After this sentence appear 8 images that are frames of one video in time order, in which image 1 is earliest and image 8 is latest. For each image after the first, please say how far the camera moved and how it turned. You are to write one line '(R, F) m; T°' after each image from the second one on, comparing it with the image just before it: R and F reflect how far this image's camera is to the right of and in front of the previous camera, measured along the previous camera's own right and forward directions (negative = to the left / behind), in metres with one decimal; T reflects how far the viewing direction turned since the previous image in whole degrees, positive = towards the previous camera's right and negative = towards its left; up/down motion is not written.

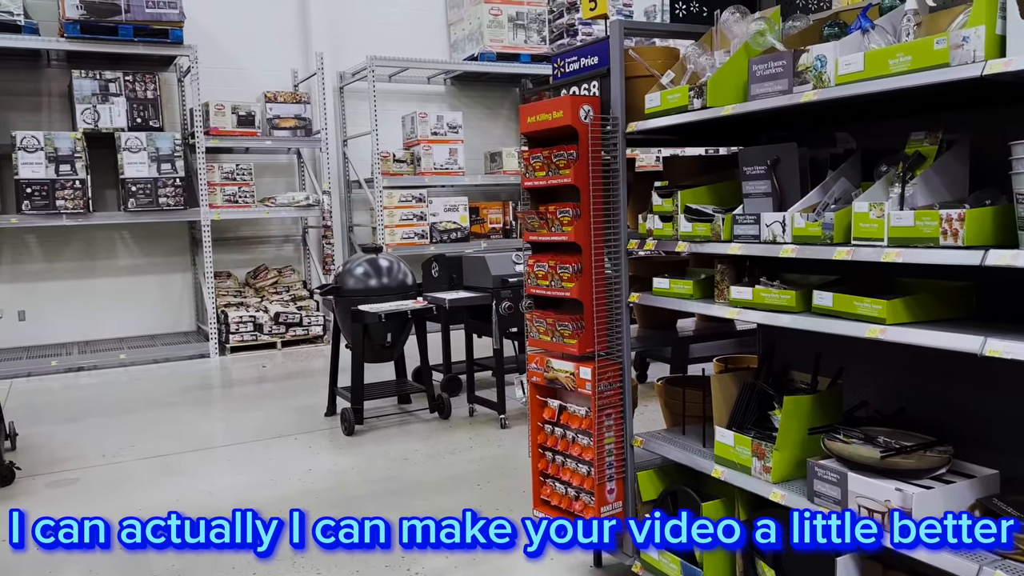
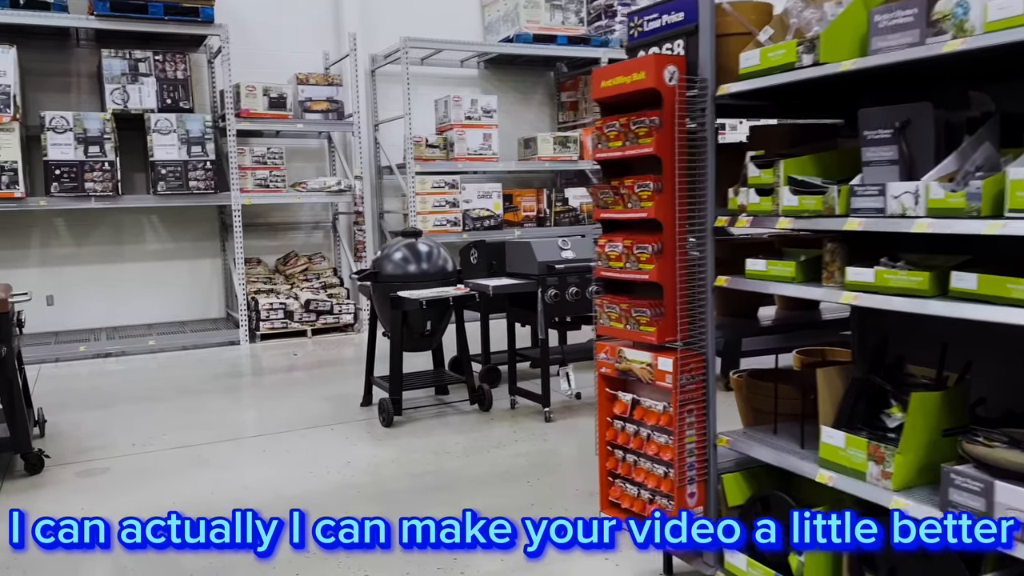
(-0.1, +0.2) m; -1°
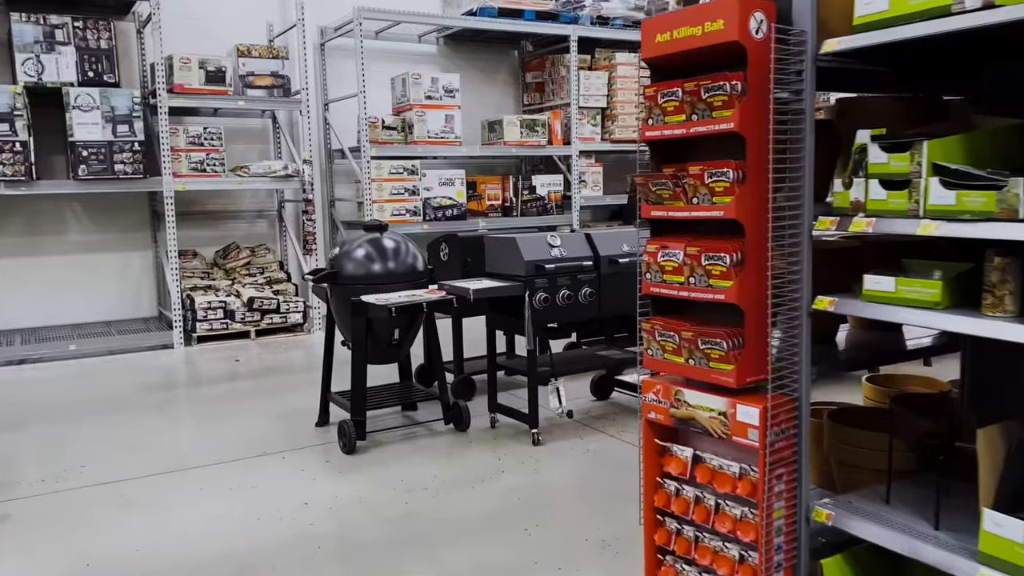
(-0.2, +0.6) m; +4°
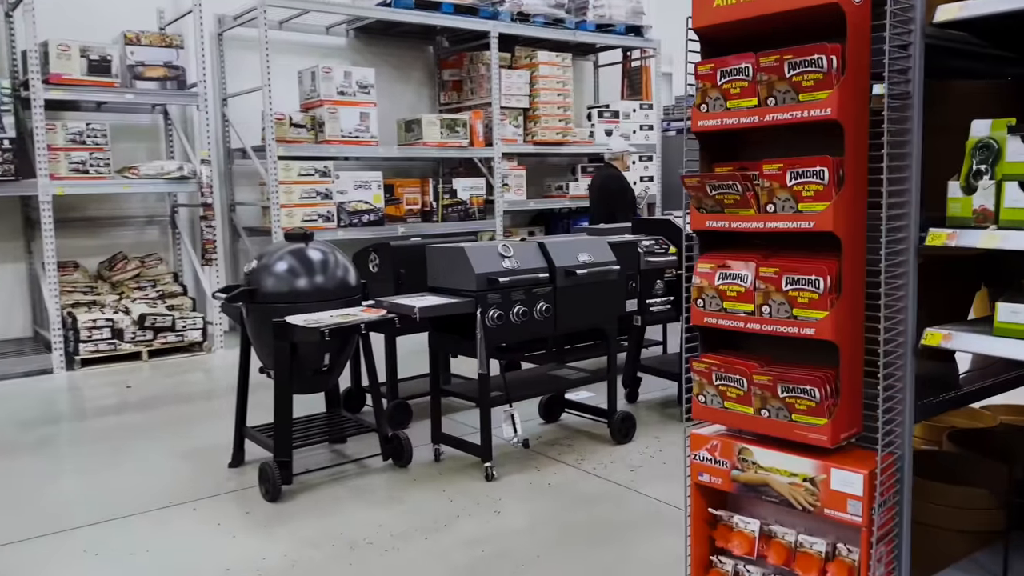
(-0.2, +0.4) m; +7°
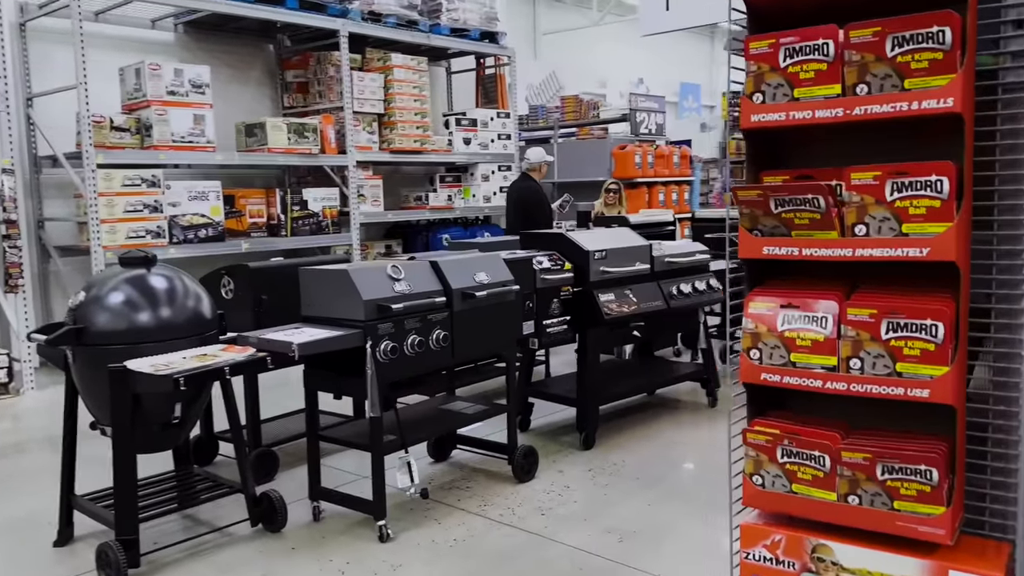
(-0.2, +0.4) m; +11°
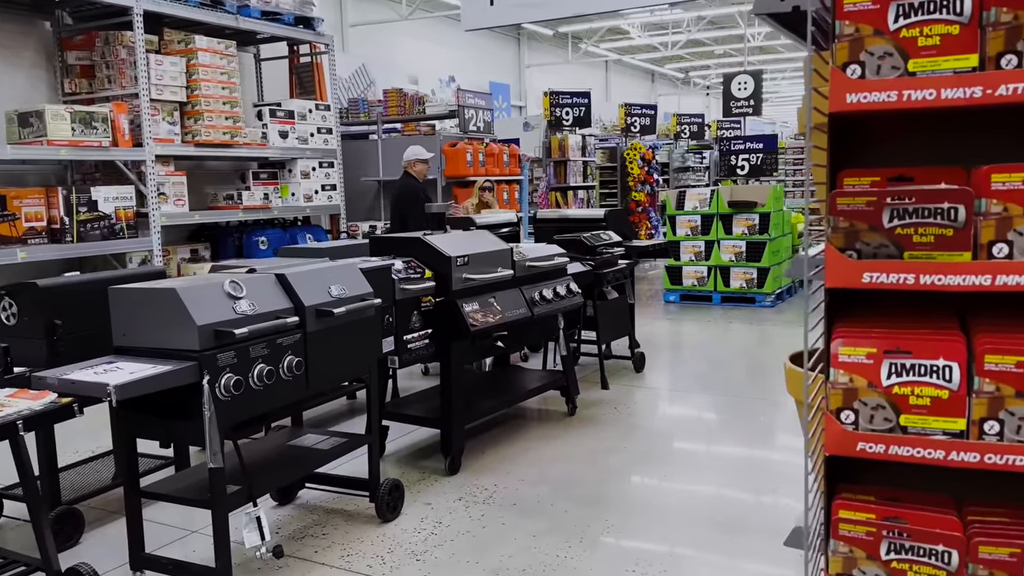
(-0.2, +0.4) m; +13°
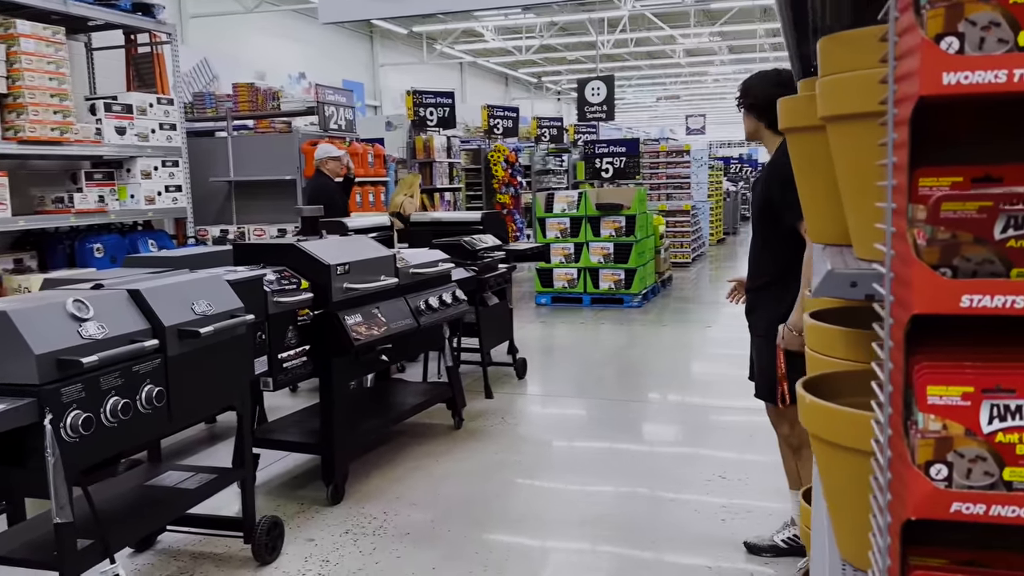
(-0.1, +0.2) m; +10°
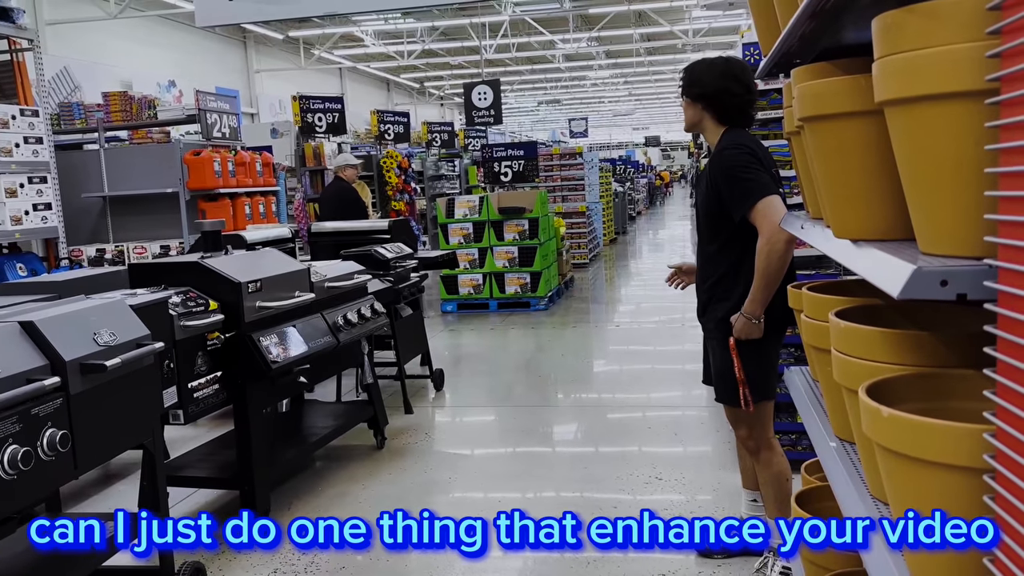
(-0.1, +0.1) m; +8°
